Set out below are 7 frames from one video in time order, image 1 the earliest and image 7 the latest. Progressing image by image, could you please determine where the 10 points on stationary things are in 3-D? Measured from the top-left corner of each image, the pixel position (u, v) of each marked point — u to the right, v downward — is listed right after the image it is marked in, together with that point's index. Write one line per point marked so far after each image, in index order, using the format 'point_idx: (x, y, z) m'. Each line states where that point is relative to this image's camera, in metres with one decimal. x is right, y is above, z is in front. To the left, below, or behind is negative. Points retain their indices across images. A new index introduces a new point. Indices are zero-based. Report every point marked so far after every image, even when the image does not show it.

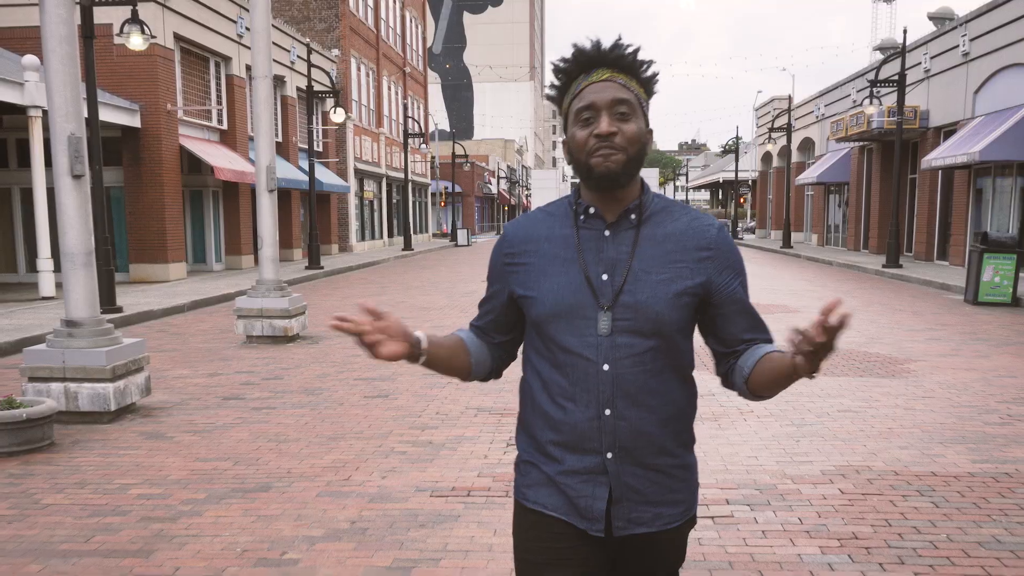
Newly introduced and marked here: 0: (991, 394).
0: (+4.3, -0.9, +7.3) m
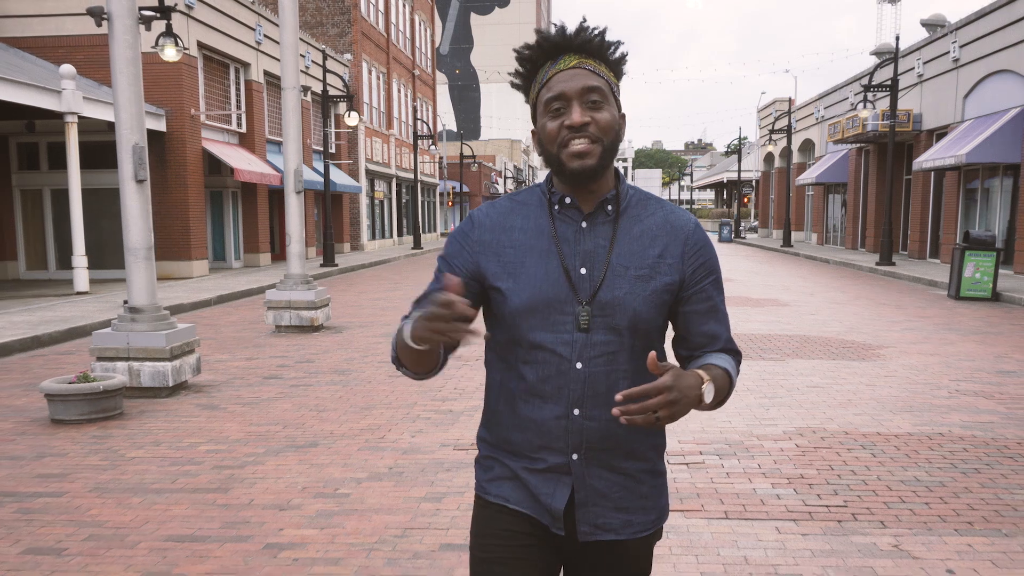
0: (+4.3, -0.9, +8.2) m
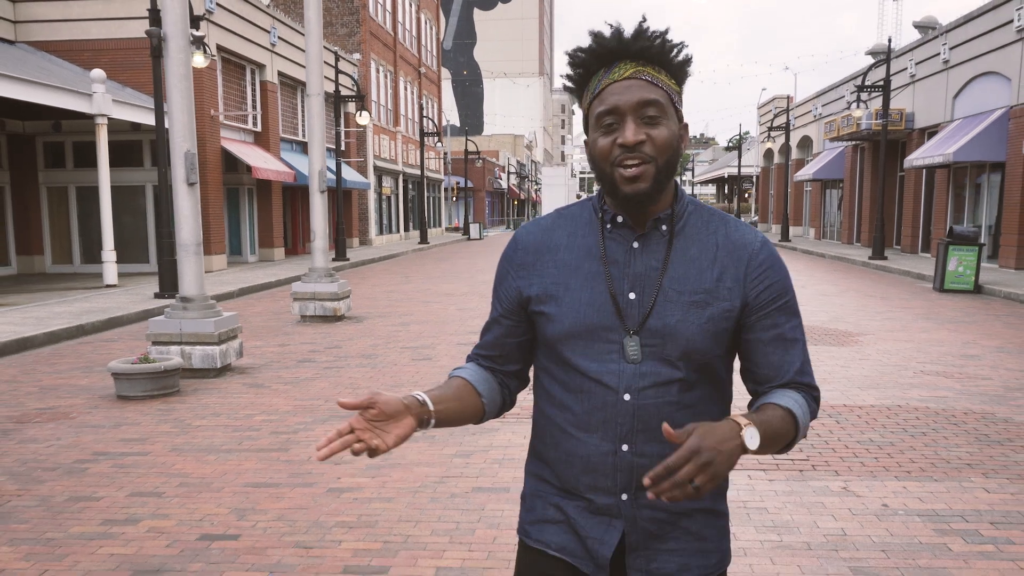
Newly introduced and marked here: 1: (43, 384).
0: (+4.5, -0.8, +9.1) m
1: (-4.9, -1.0, +8.5) m
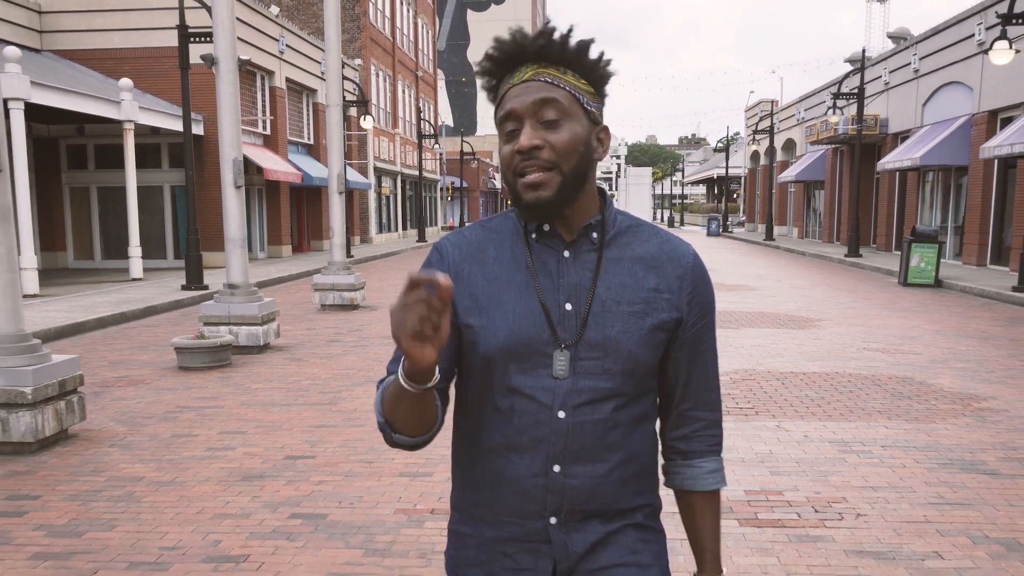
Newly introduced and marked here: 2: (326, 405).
0: (+4.5, -0.6, +10.5) m
1: (-4.9, -0.8, +9.9) m
2: (-1.6, -1.0, +7.2) m
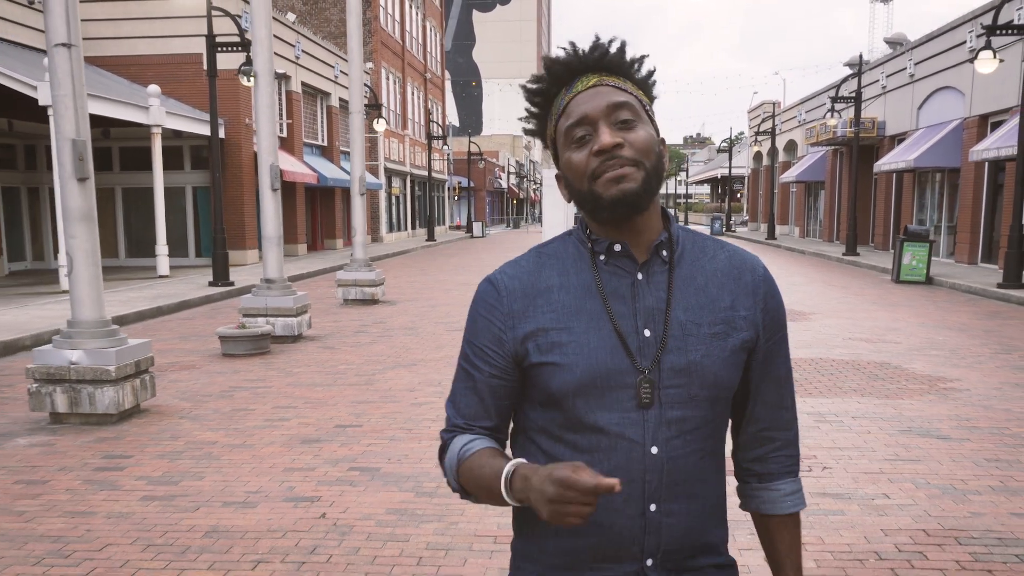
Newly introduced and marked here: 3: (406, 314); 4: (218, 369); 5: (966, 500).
0: (+4.7, -0.6, +11.4) m
1: (-4.7, -0.8, +10.8) m
2: (-1.5, -1.0, +8.1) m
3: (-1.7, -0.4, +13.5) m
4: (-3.3, -0.9, +9.1) m
5: (+2.8, -1.2, +5.3) m
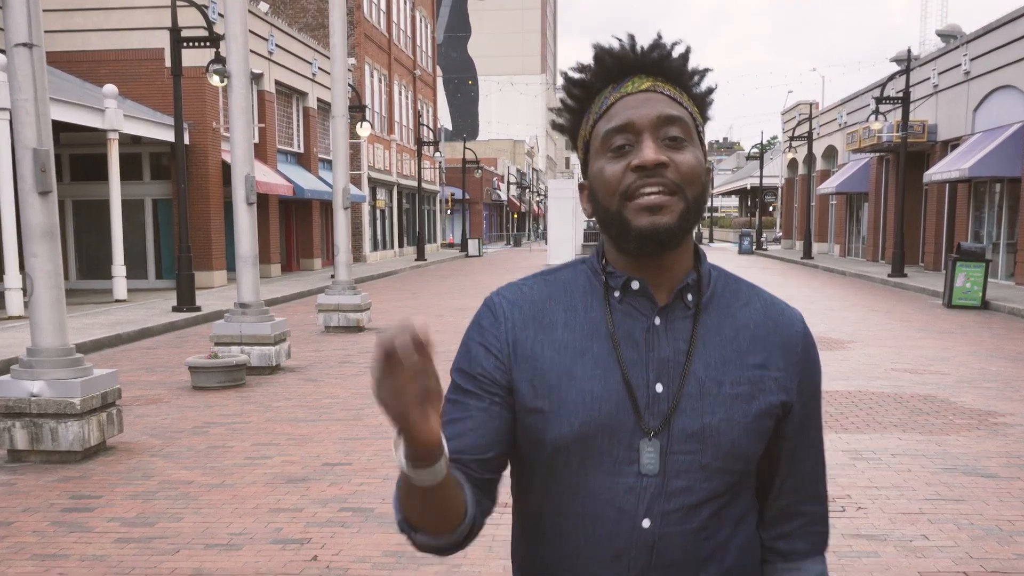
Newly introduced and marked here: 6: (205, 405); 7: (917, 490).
0: (+4.9, -0.9, +10.4) m
1: (-4.5, -1.0, +10.2) m
2: (-1.4, -1.2, +7.4) m
3: (-1.4, -0.8, +12.9) m
4: (-3.2, -1.2, +8.5) m
5: (+2.7, -1.4, +4.4) m
6: (-3.0, -1.2, +8.4) m
7: (+2.5, -1.3, +5.1) m
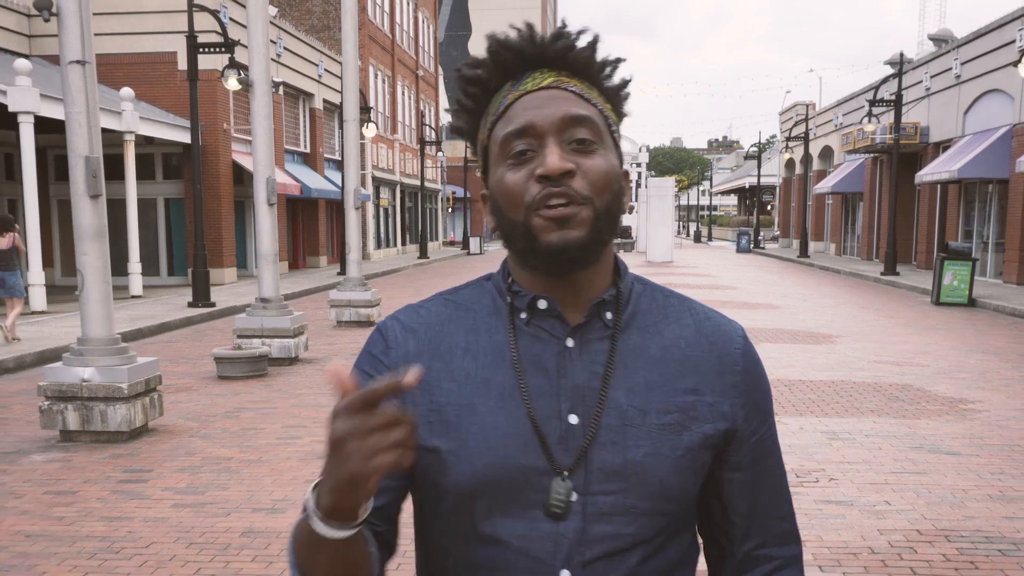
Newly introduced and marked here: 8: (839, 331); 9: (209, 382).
0: (+4.9, -0.9, +11.0) m
1: (-4.4, -1.0, +10.8) m
2: (-1.4, -1.2, +8.0) m
3: (-1.4, -0.7, +13.5) m
4: (-3.1, -1.1, +9.1) m
5: (+2.8, -1.3, +5.0) m
6: (-2.9, -1.1, +9.0) m
7: (+2.6, -1.3, +5.8) m
8: (+5.5, -0.7, +13.5) m
9: (-3.4, -1.1, +9.7) m
